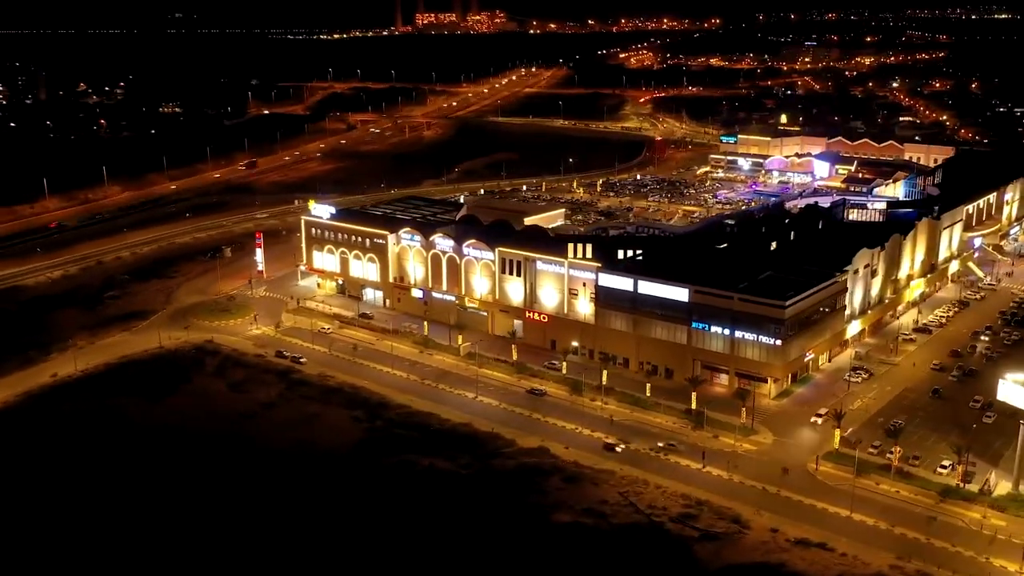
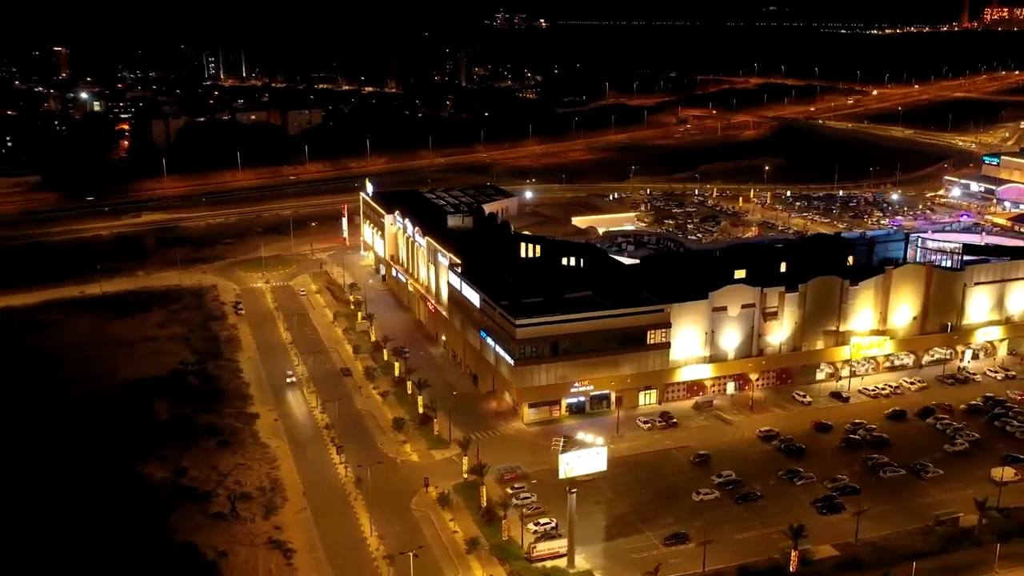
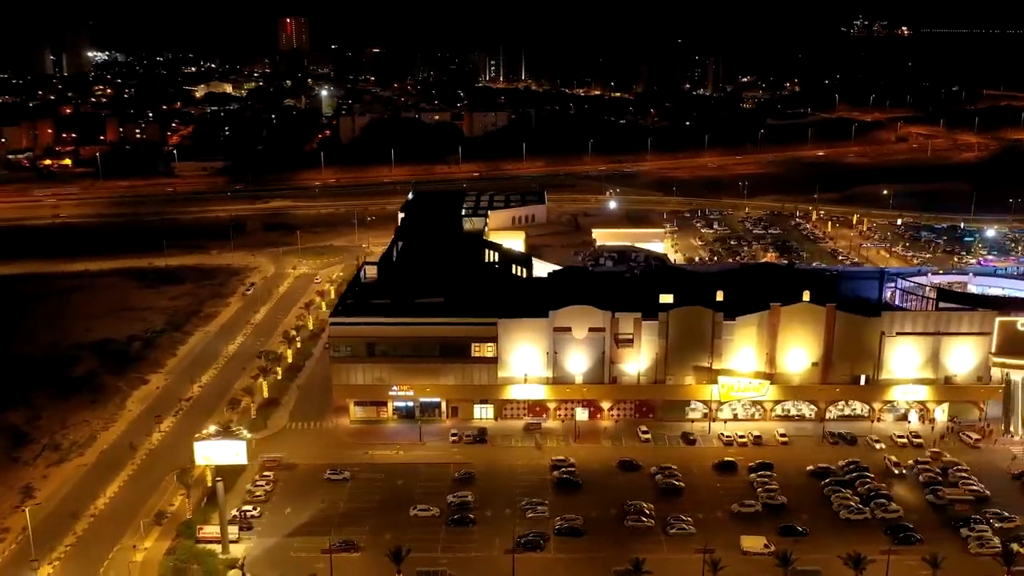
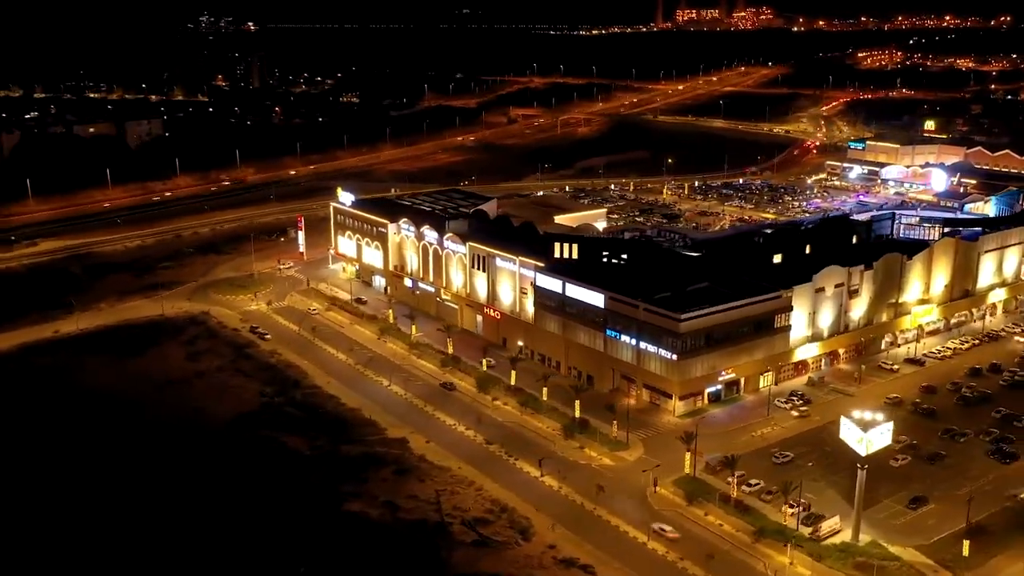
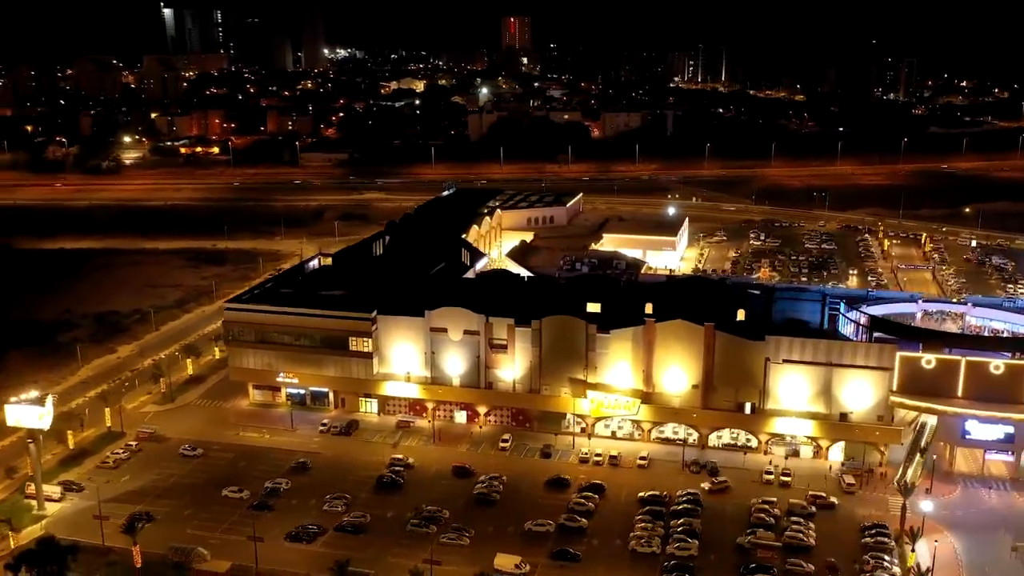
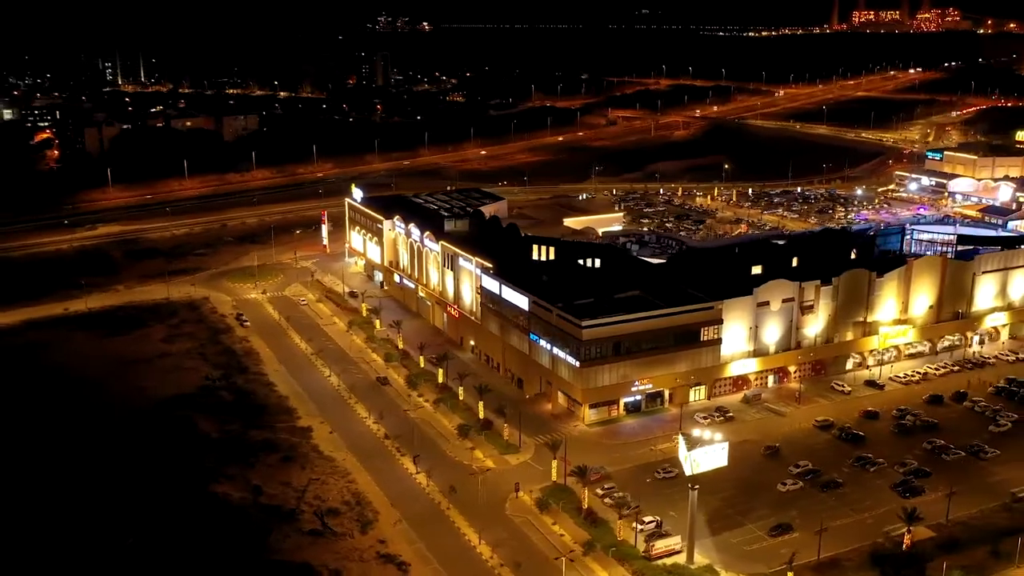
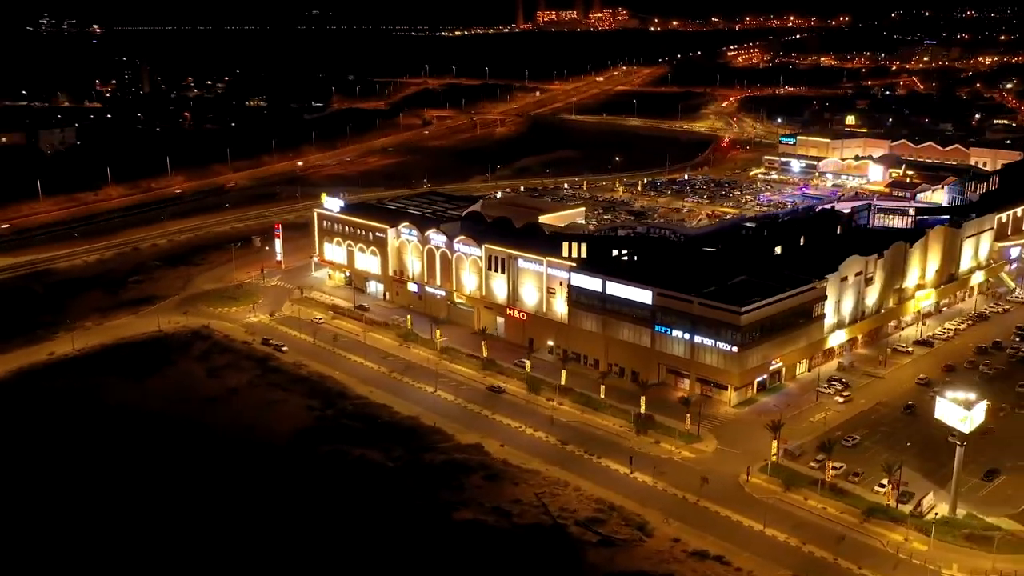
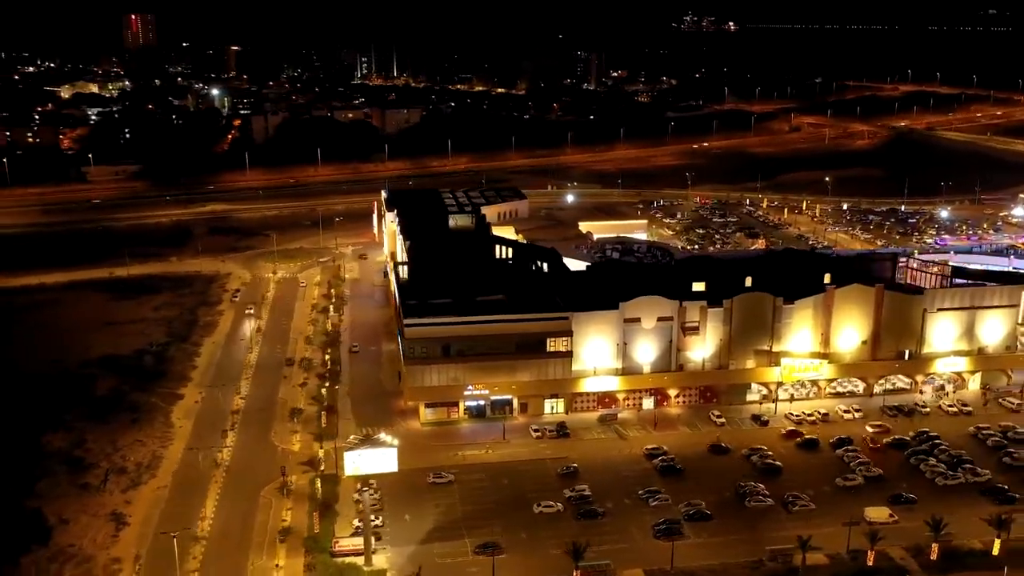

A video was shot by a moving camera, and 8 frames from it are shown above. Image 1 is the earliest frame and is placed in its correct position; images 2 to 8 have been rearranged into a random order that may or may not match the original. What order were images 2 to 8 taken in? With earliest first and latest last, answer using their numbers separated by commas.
7, 4, 6, 2, 8, 3, 5
